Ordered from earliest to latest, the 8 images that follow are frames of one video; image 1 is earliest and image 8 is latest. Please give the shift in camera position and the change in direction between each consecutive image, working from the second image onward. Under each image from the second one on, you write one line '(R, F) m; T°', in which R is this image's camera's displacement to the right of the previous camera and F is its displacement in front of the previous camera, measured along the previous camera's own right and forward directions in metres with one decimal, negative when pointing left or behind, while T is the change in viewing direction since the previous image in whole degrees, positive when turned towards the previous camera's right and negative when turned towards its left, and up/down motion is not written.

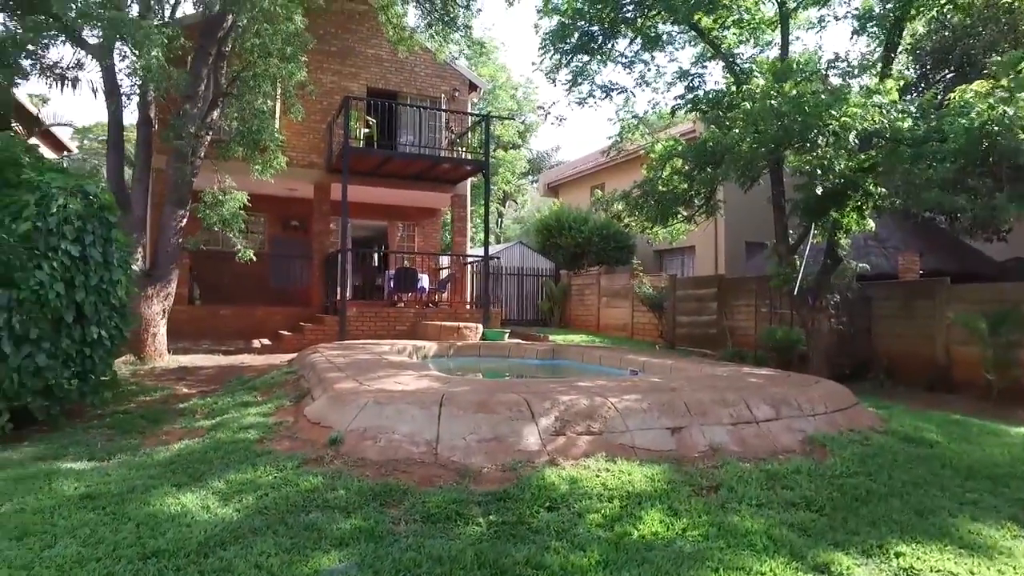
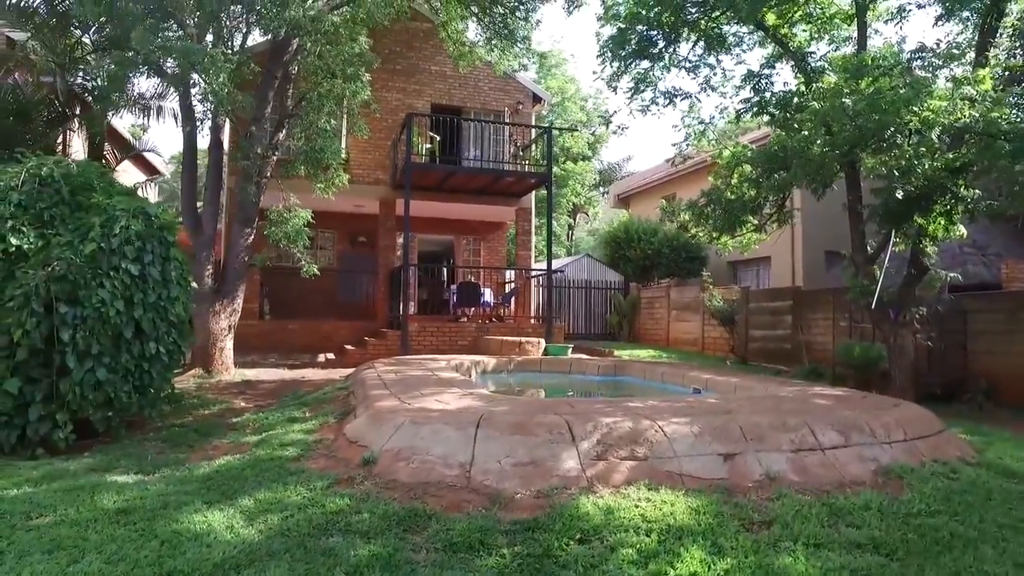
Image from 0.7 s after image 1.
(+0.2, +0.2) m; -6°
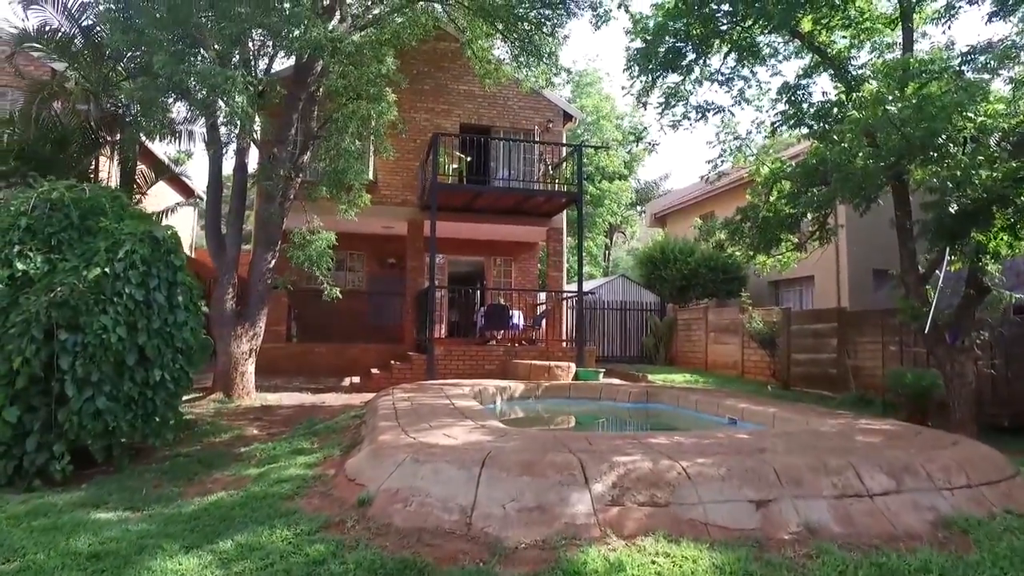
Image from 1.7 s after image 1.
(+0.2, +0.3) m; -3°
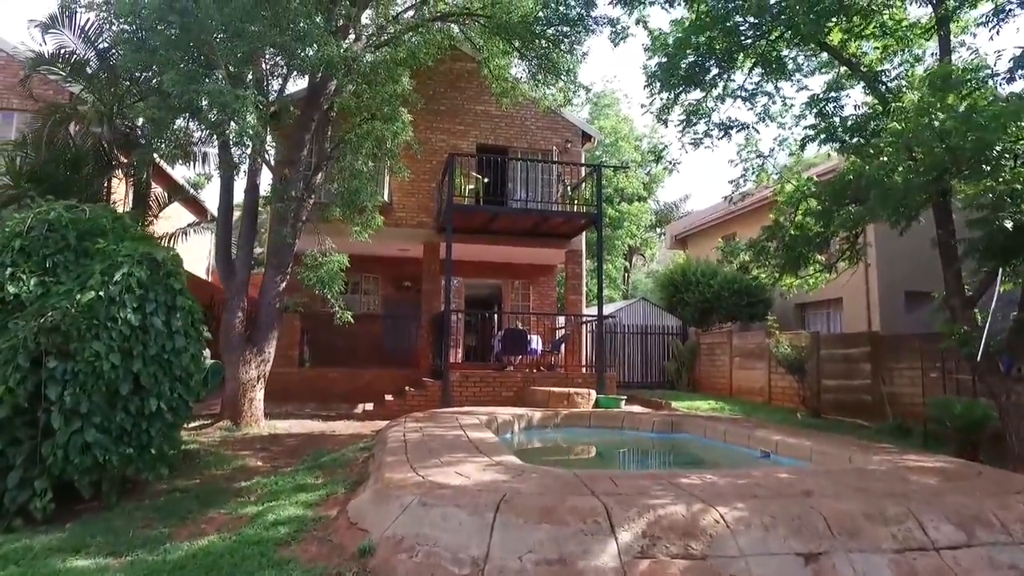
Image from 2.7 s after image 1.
(0.0, +0.3) m; -2°
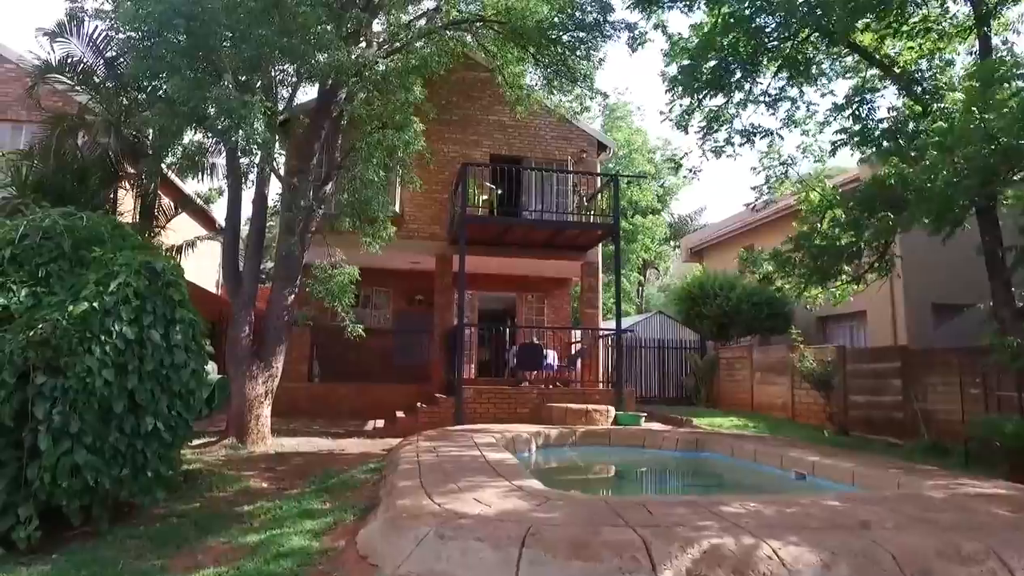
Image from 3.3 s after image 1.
(-0.1, +0.3) m; -1°
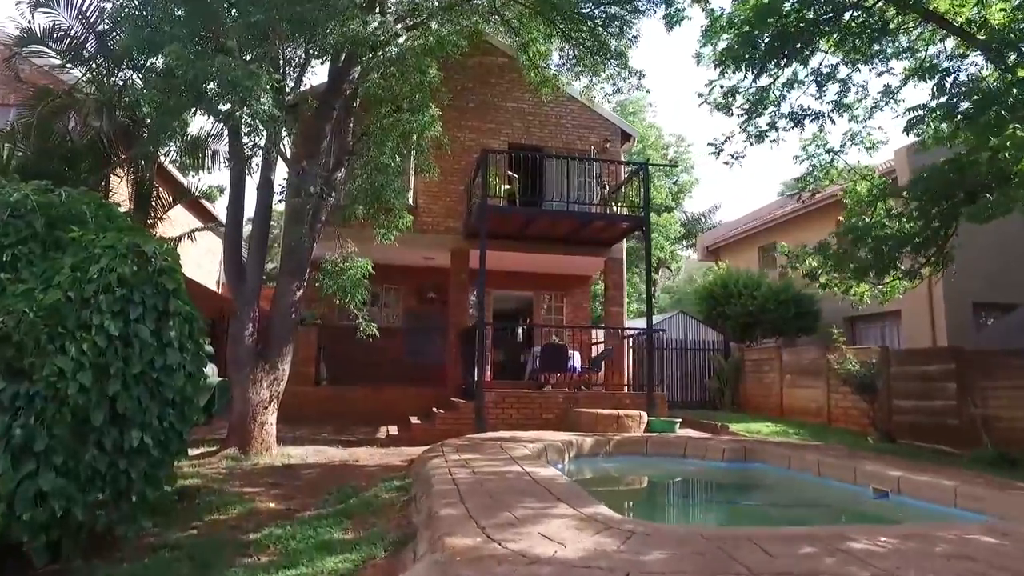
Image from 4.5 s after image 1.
(-0.4, +0.8) m; 0°
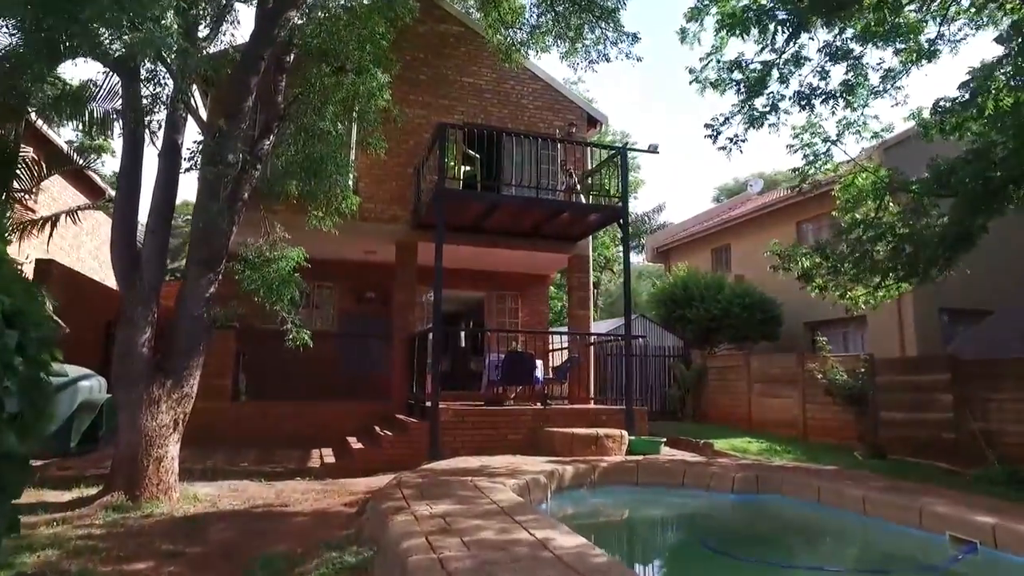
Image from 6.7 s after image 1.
(-0.4, +1.5) m; +6°
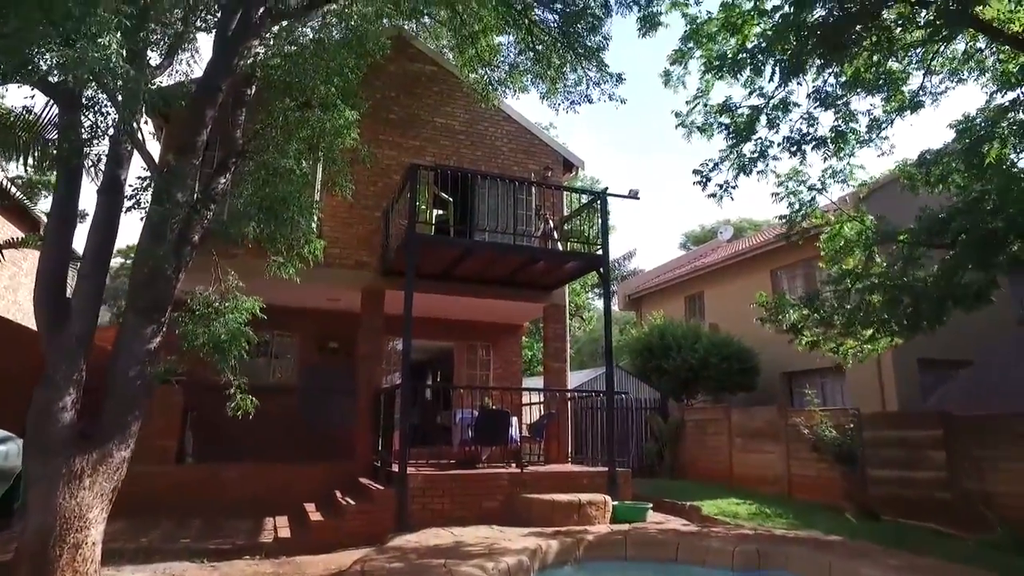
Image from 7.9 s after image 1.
(-0.1, +0.6) m; +3°
